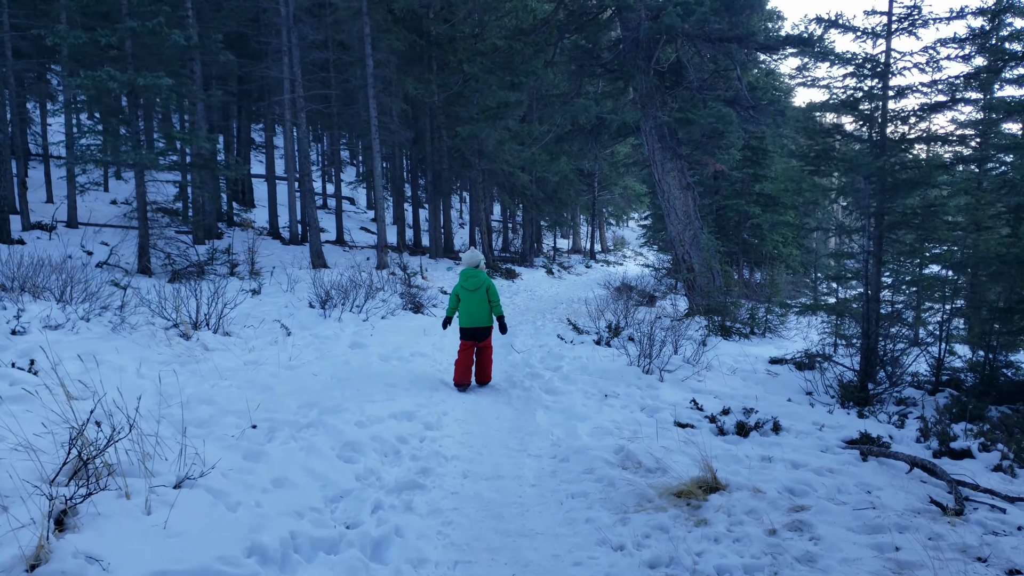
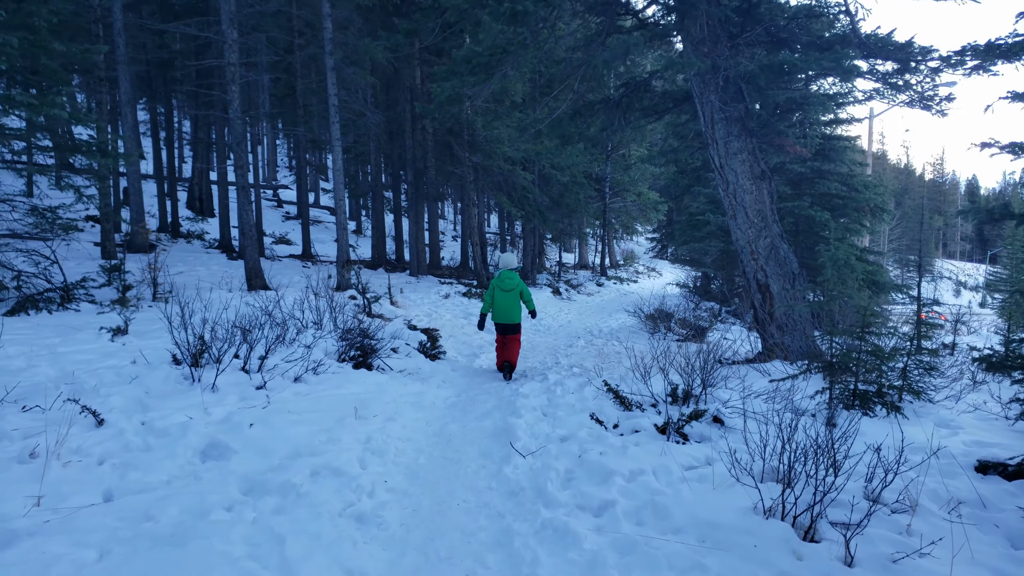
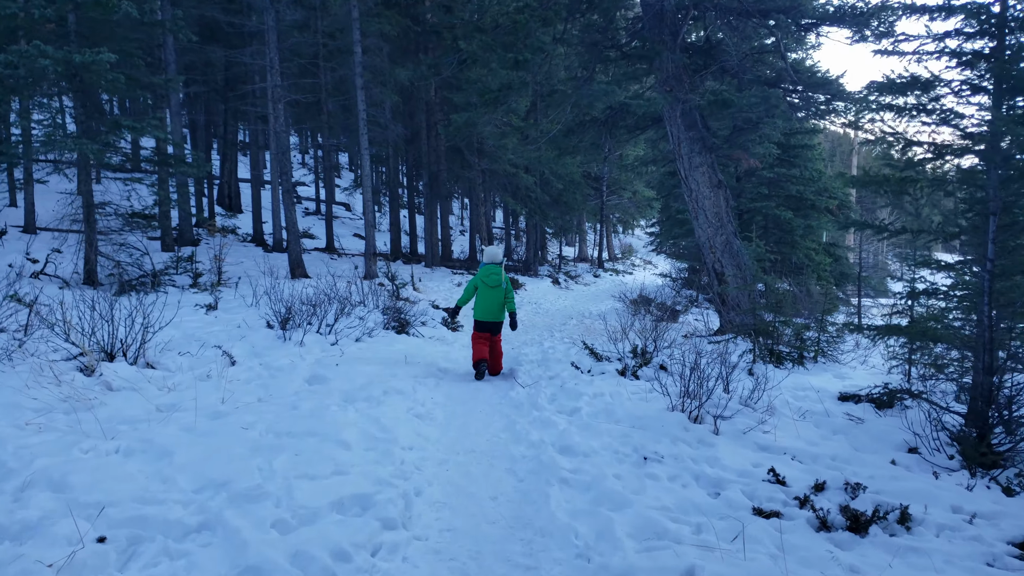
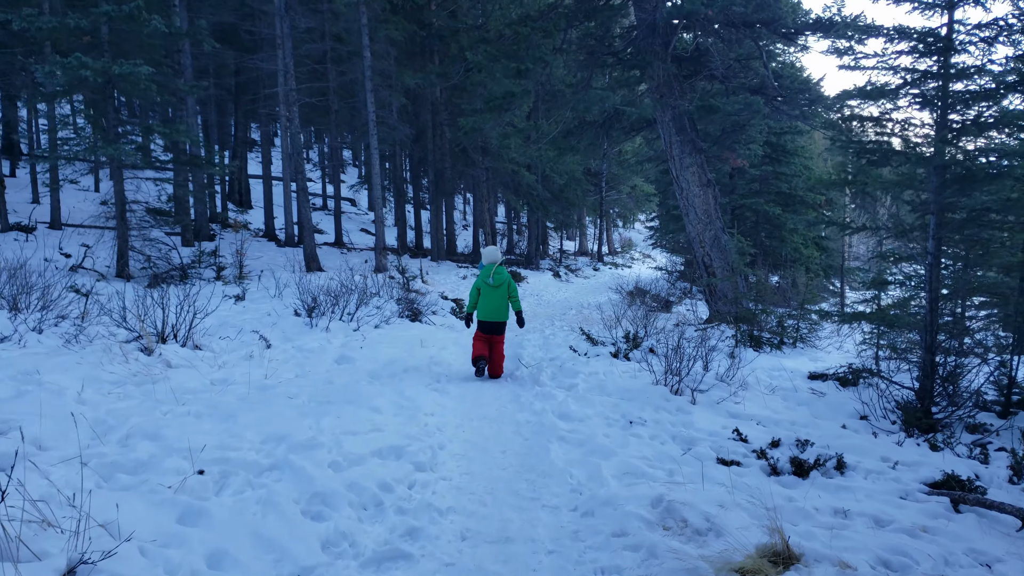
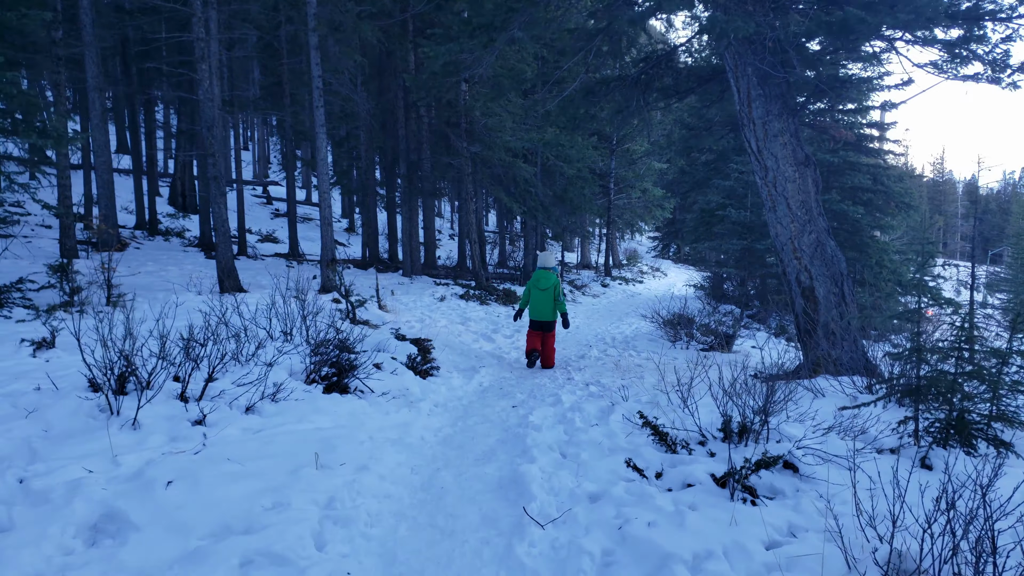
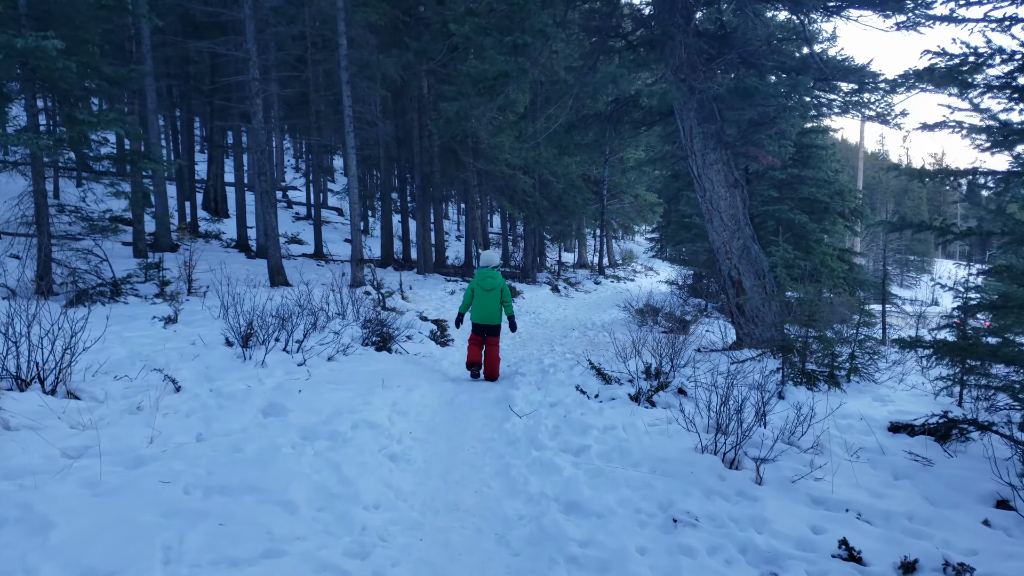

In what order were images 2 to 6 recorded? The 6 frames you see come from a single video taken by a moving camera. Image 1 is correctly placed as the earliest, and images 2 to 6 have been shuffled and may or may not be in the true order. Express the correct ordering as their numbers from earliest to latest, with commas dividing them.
4, 3, 6, 2, 5
